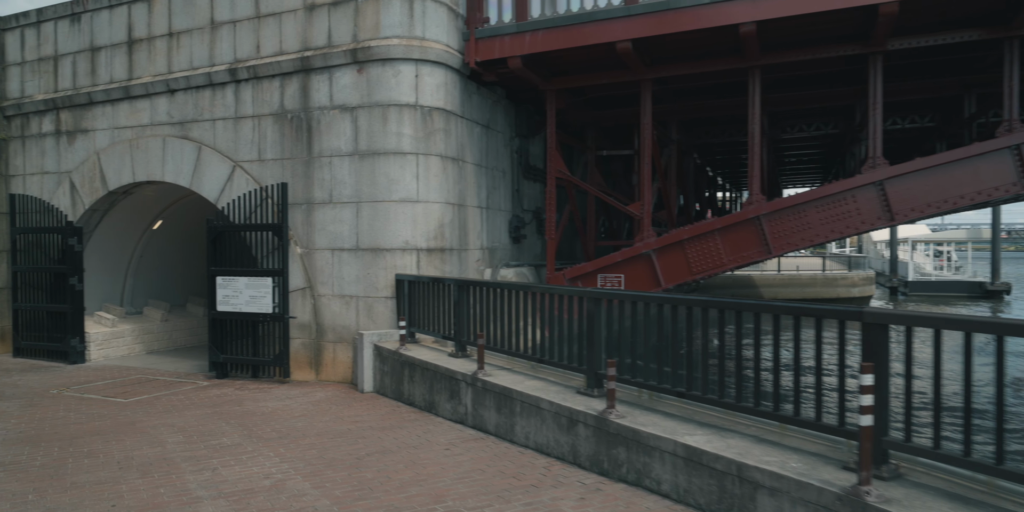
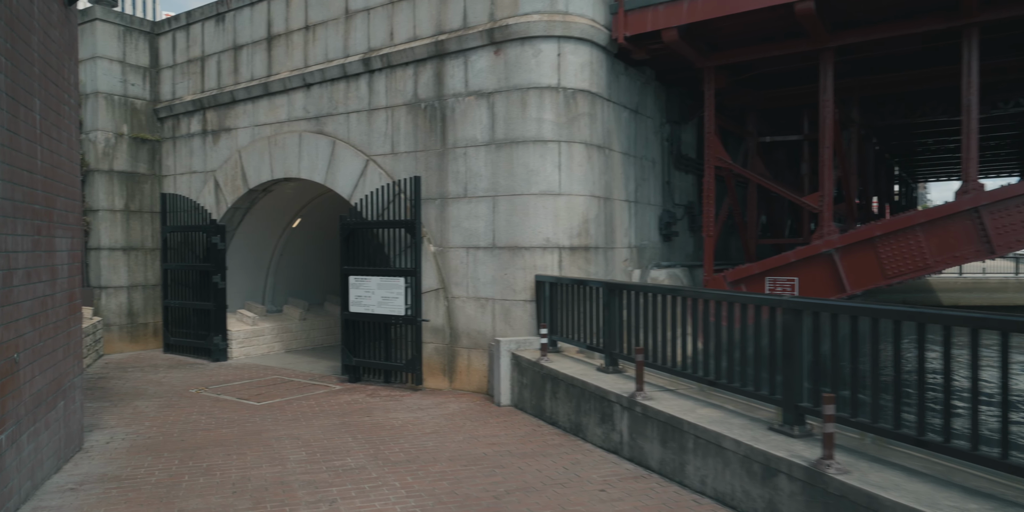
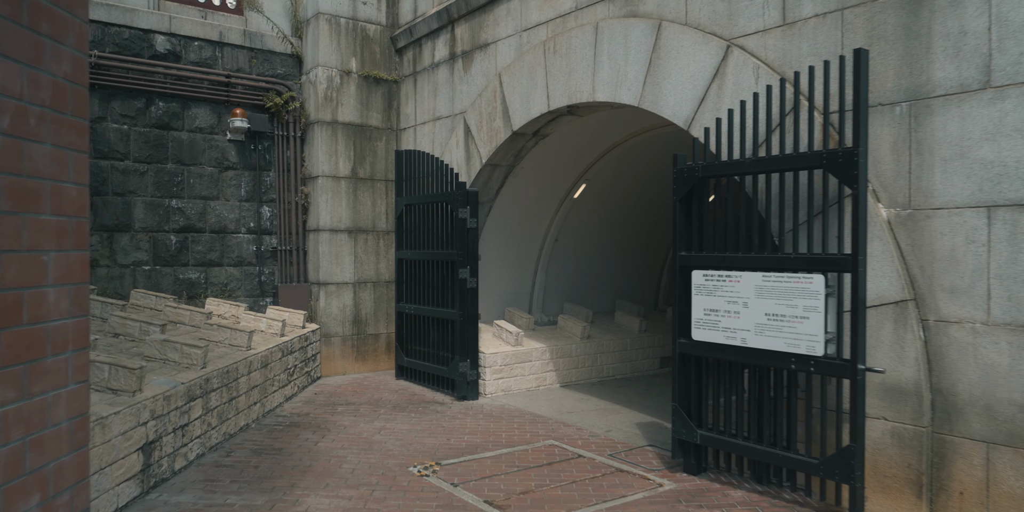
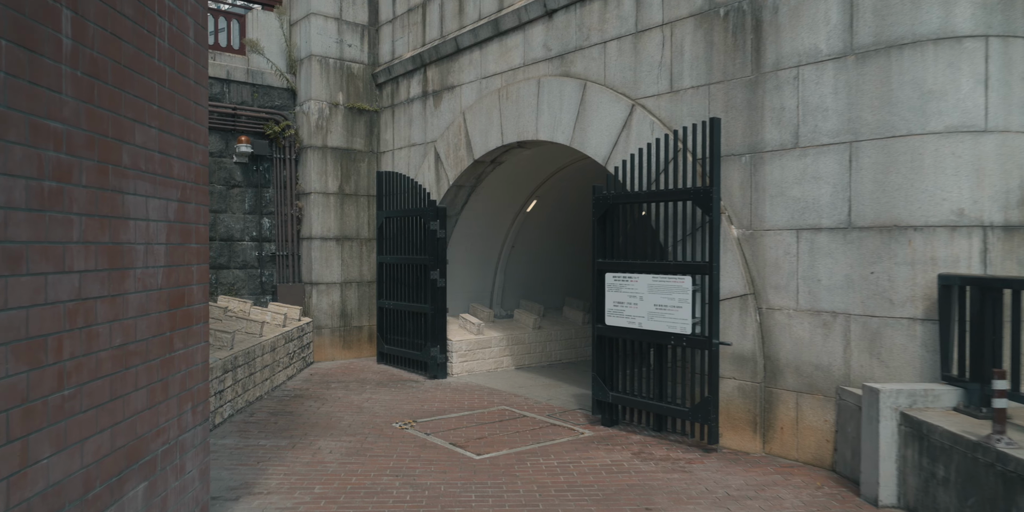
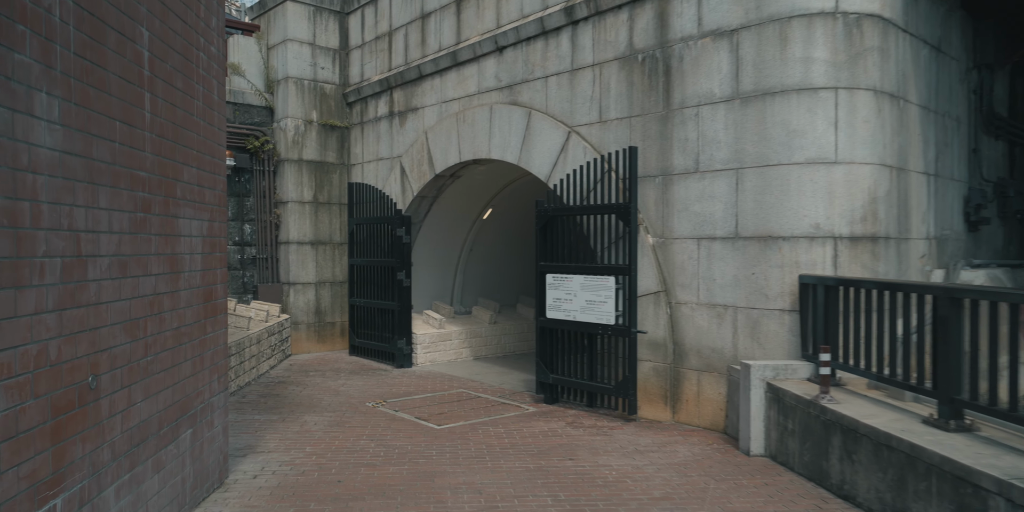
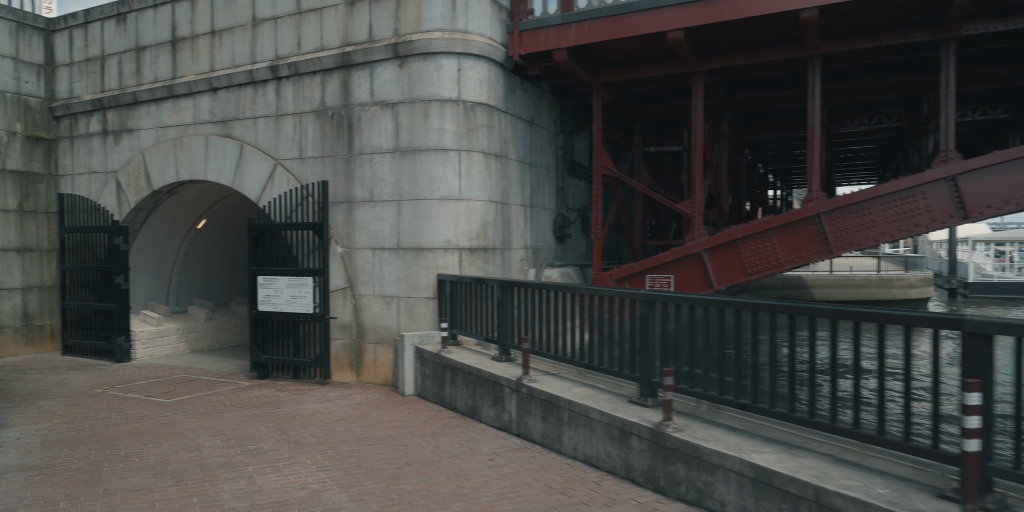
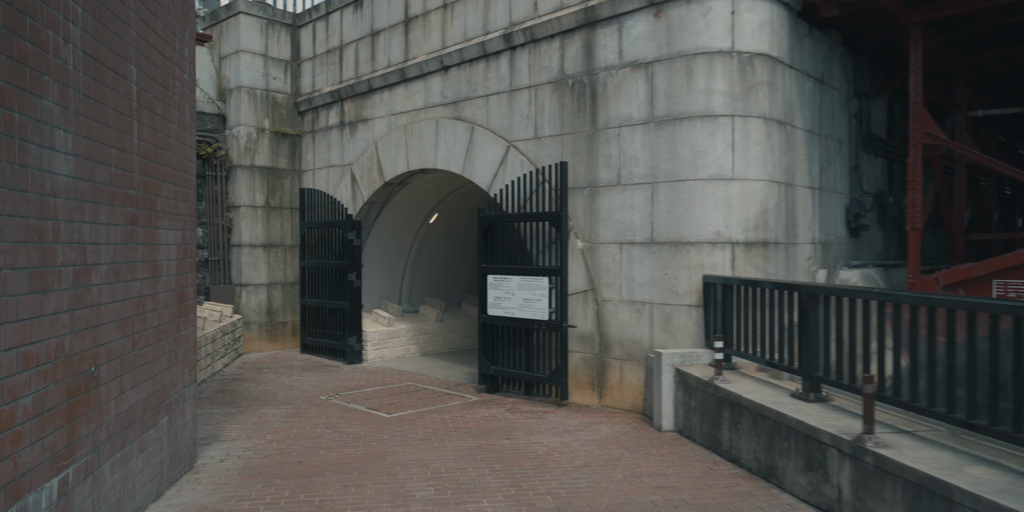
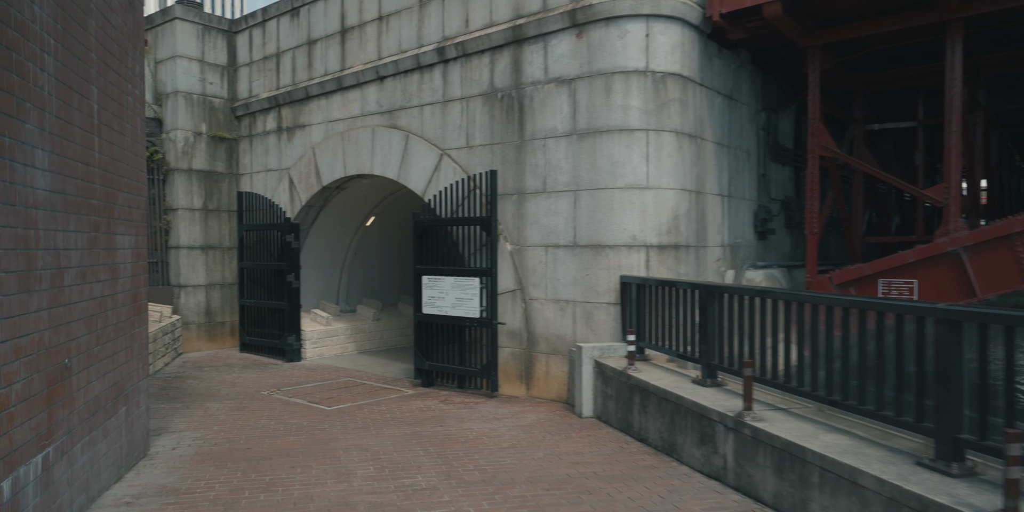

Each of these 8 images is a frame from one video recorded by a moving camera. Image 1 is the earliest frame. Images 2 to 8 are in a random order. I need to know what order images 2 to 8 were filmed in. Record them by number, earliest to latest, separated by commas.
6, 2, 8, 7, 5, 4, 3
